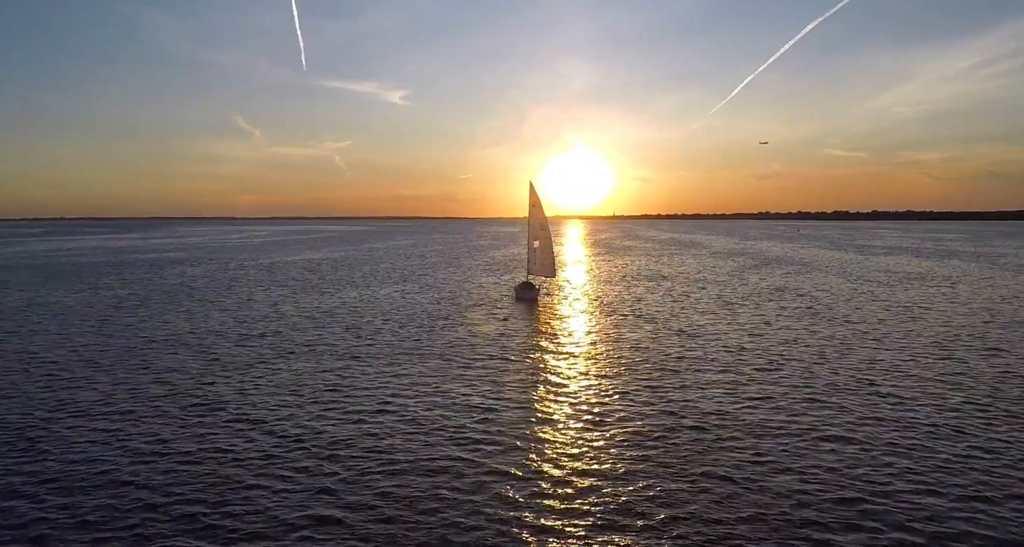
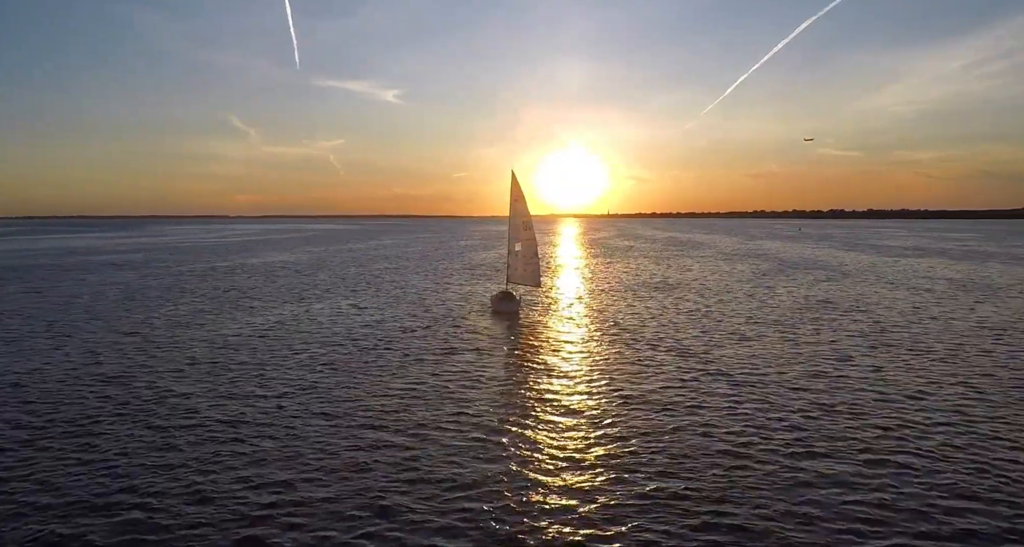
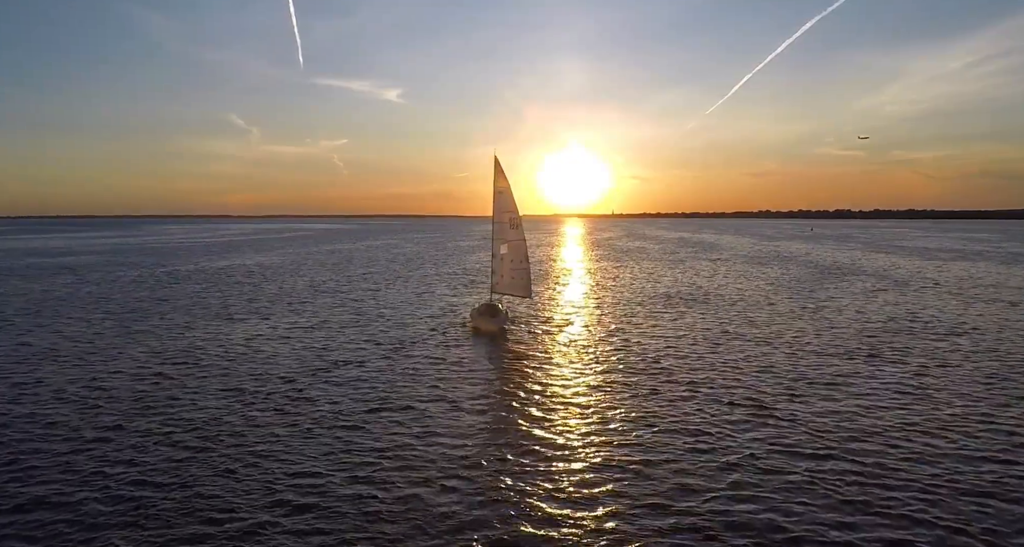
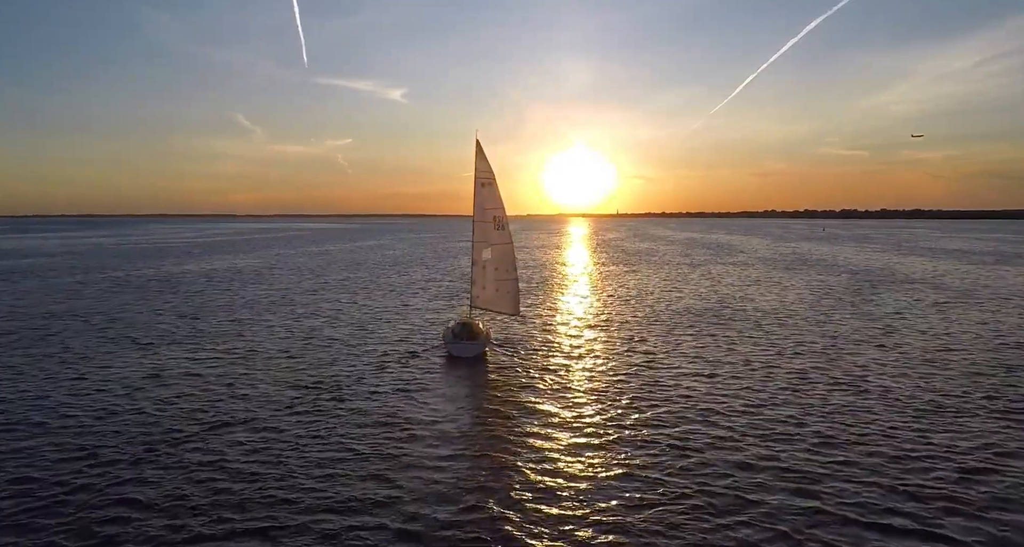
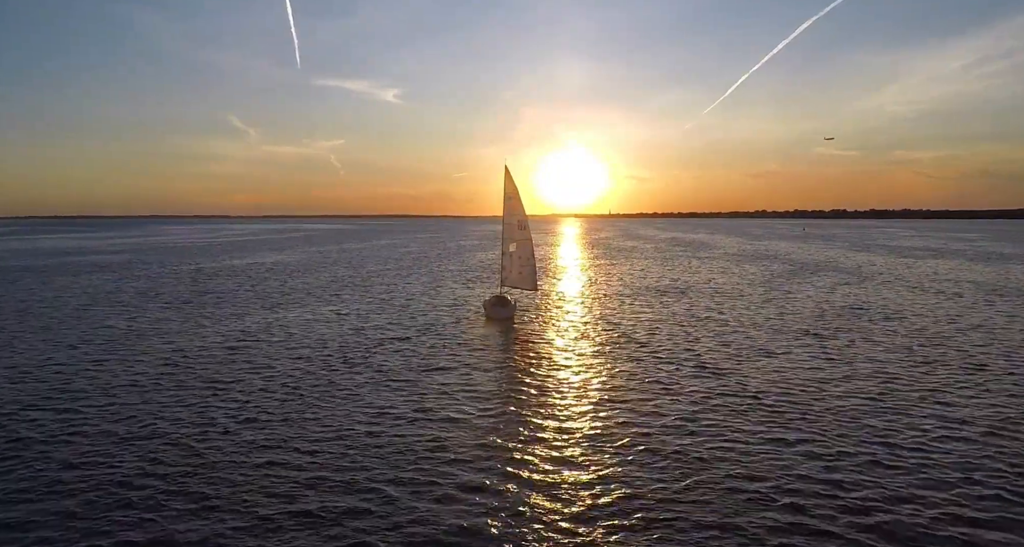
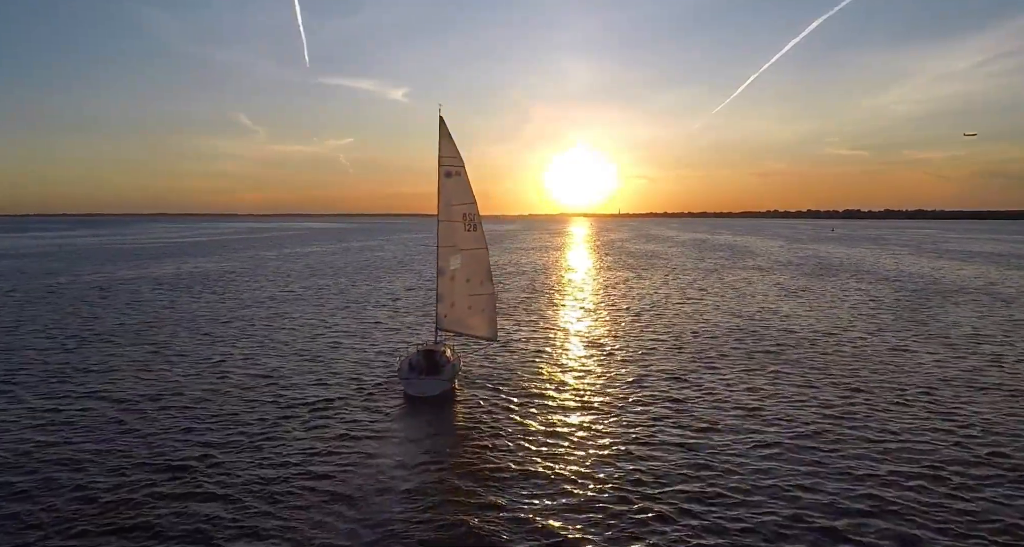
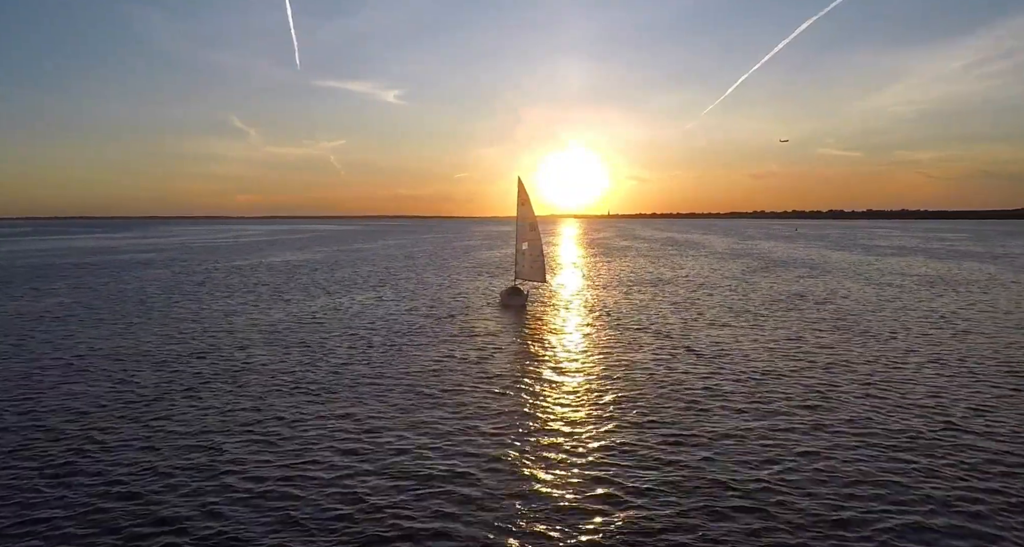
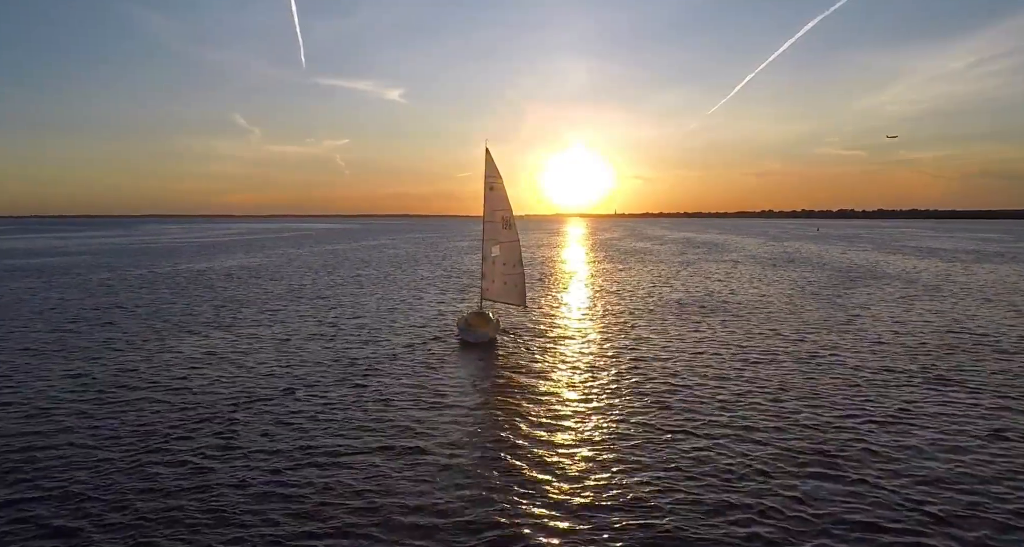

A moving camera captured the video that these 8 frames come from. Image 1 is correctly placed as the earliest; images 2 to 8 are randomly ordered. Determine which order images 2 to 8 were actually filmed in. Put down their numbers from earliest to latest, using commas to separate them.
7, 2, 5, 3, 8, 4, 6
